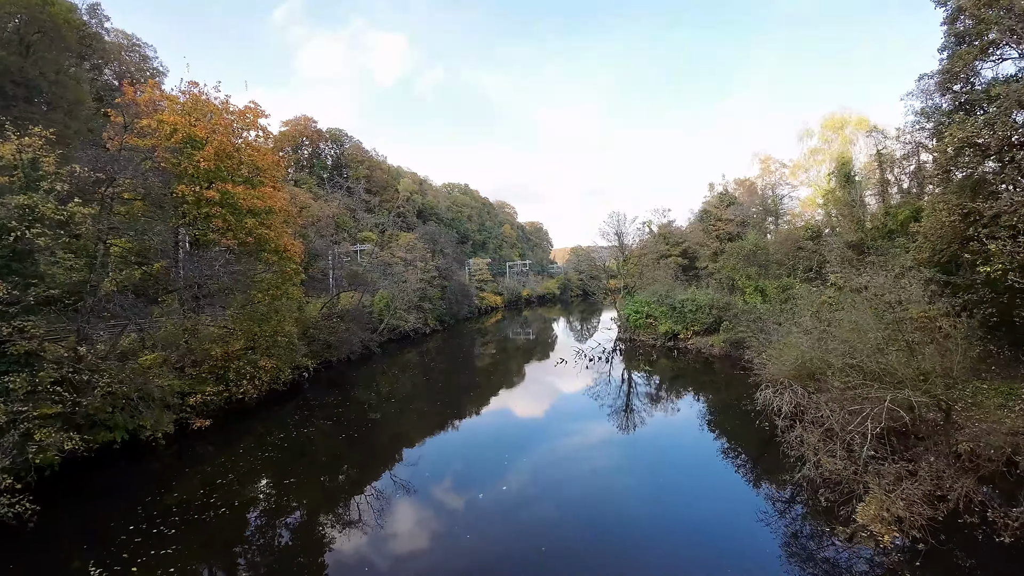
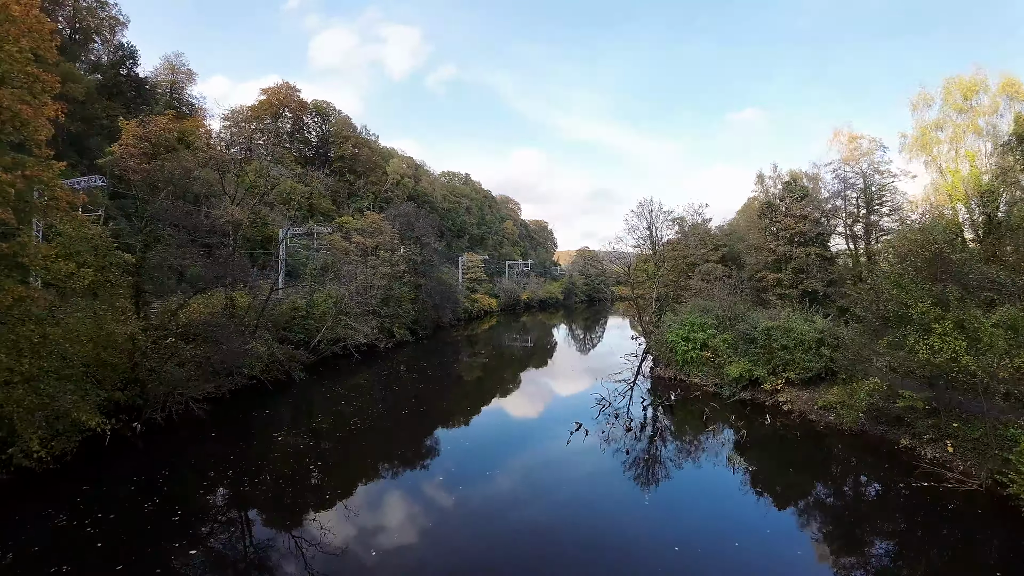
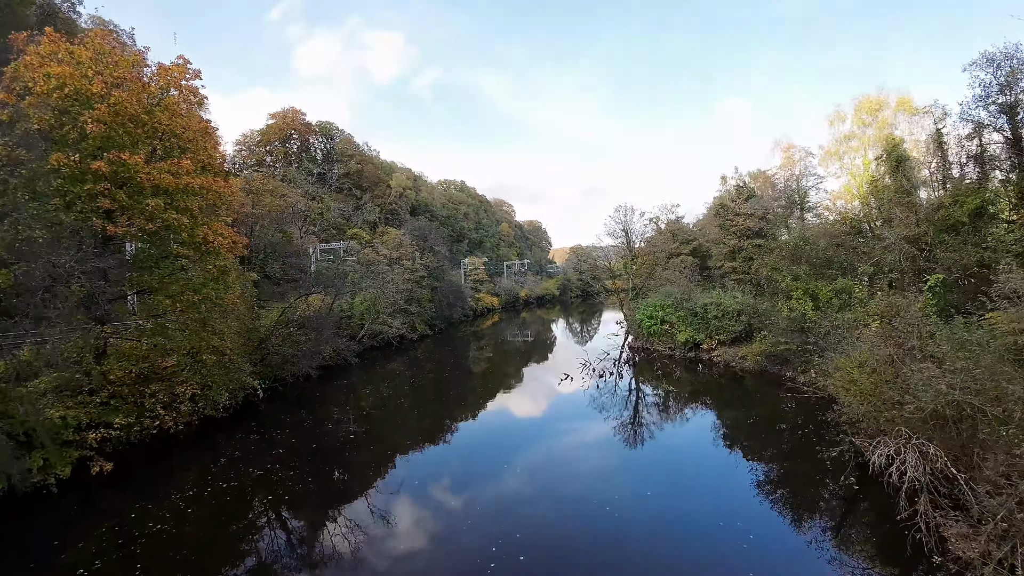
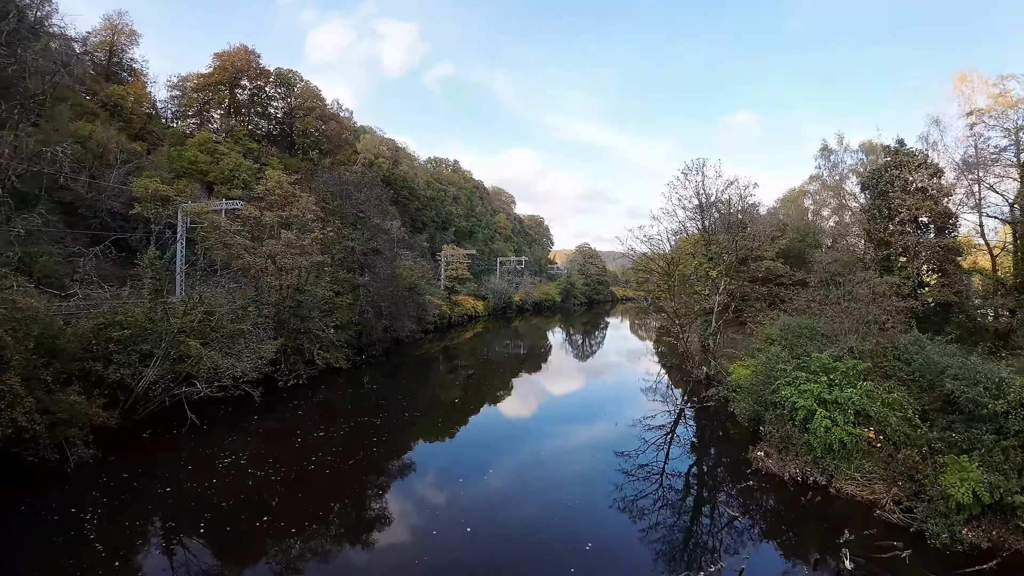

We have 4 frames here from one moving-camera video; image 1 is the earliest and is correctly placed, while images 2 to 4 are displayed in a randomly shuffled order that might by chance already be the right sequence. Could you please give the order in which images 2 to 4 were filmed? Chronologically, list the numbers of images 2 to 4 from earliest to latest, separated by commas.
3, 2, 4
